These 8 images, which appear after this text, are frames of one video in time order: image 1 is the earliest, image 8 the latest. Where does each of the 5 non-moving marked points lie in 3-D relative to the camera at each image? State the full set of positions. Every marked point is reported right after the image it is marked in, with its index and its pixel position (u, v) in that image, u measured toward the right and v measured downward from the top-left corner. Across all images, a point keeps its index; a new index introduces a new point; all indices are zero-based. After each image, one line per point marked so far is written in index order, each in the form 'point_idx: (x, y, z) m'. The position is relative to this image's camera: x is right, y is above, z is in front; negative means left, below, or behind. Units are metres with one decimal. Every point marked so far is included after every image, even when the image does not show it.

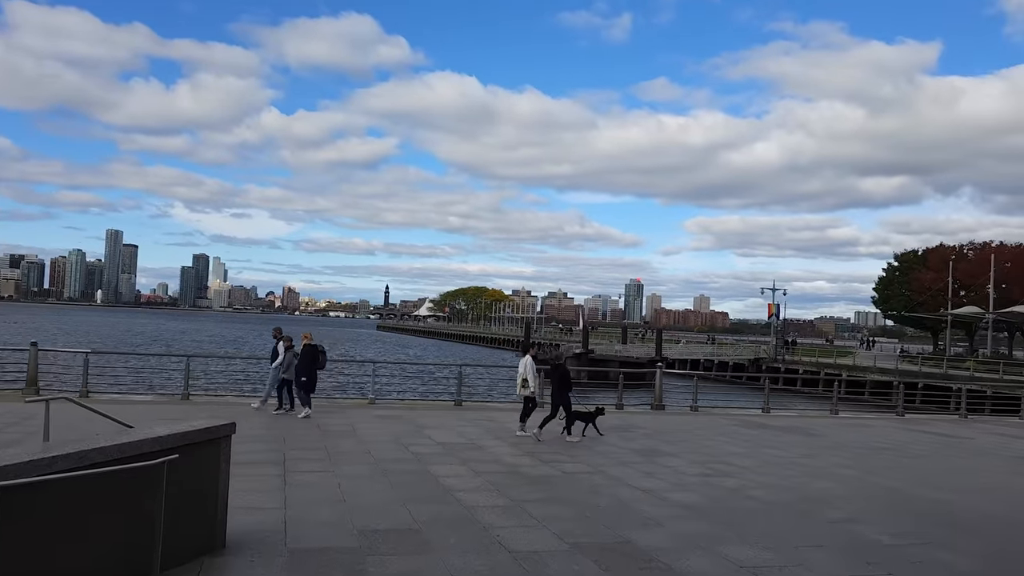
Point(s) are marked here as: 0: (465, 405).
0: (-1.1, -2.7, +19.2) m
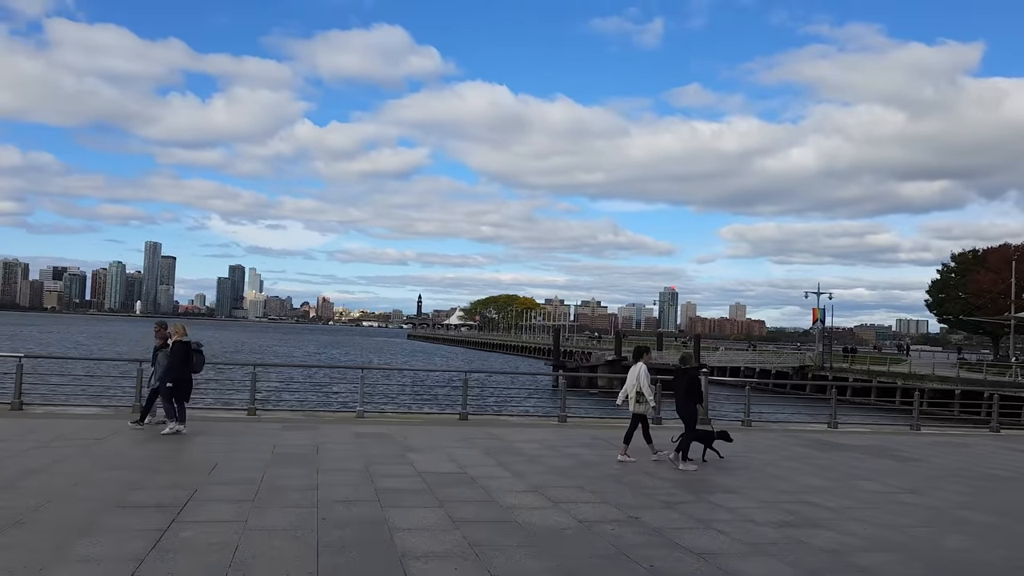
0: (-0.8, -2.5, +16.0) m
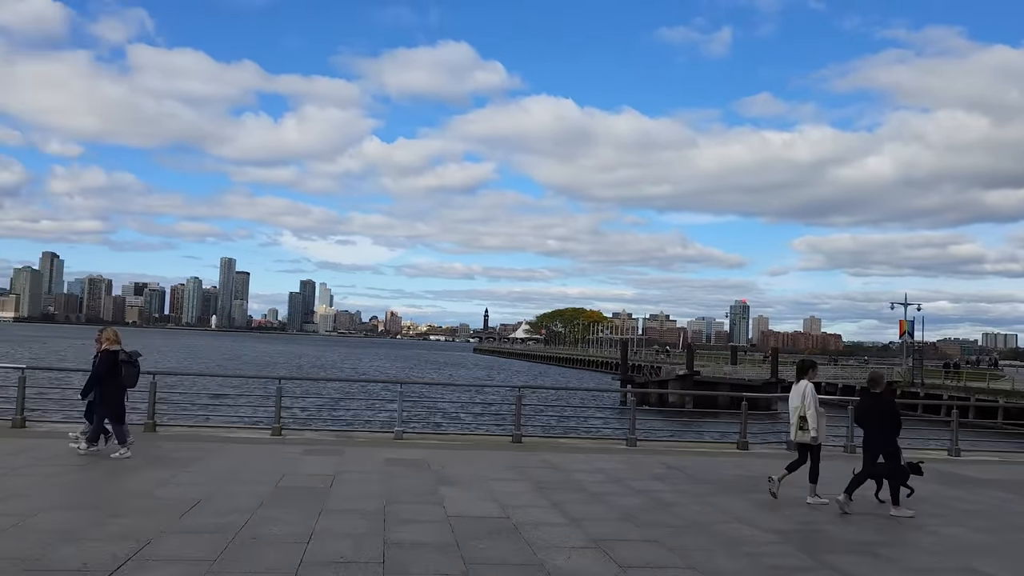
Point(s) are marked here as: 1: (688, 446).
0: (+0.2, -2.5, +13.9) m
1: (+3.1, -2.8, +14.7) m
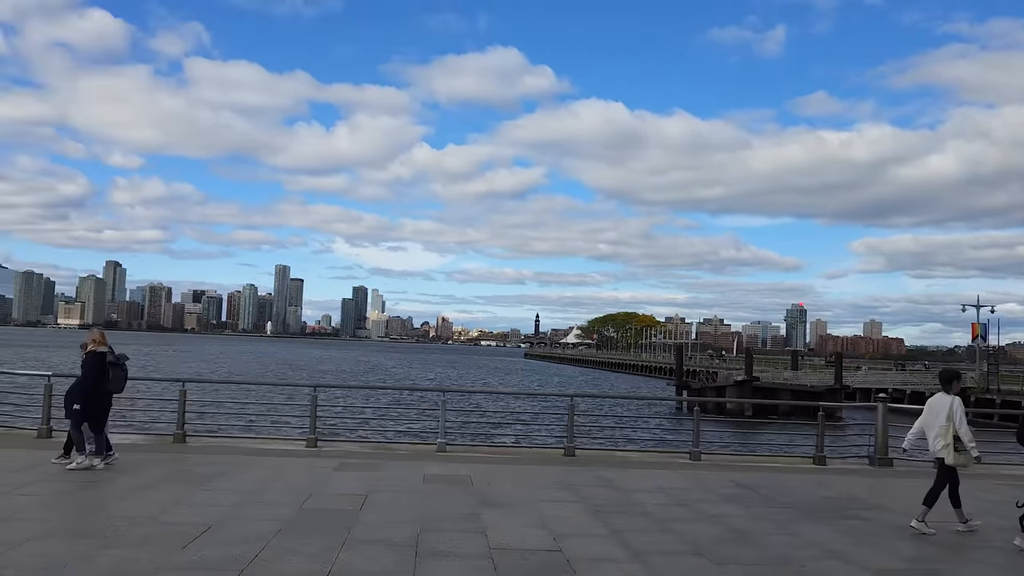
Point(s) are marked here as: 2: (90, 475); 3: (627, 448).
0: (+1.0, -2.5, +12.7) m
1: (+3.9, -2.7, +13.3) m
2: (-4.7, -2.1, +9.4) m
3: (+1.8, -2.5, +13.2) m
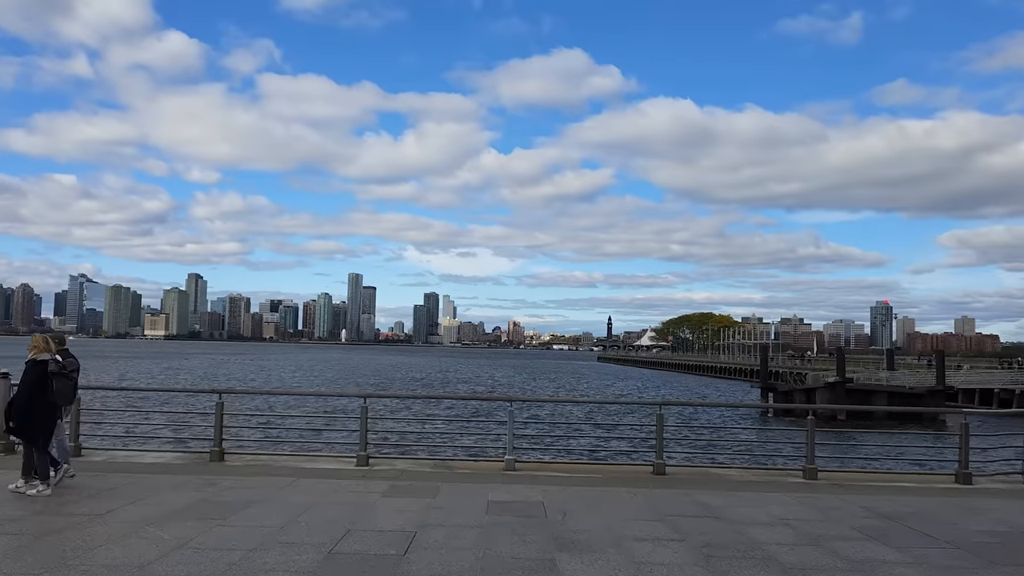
0: (+2.0, -2.4, +10.8) m
1: (+5.0, -2.5, +11.2) m
2: (-4.0, -2.1, +8.0) m
3: (+2.9, -2.4, +11.2) m
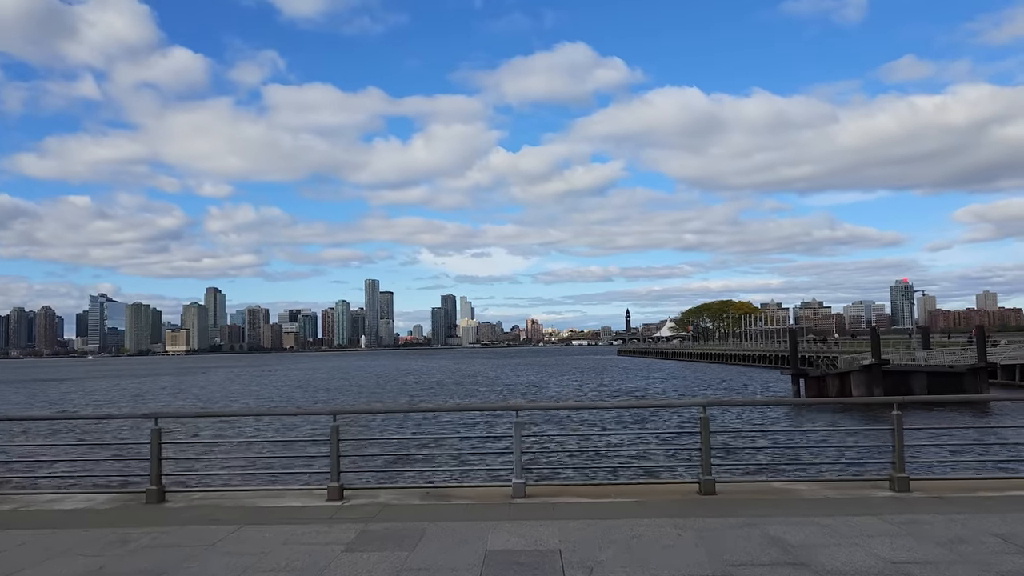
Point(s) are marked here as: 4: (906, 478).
0: (+2.1, -2.1, +8.5) m
1: (+5.1, -2.1, +8.8) m
2: (-3.9, -2.1, +5.8) m
3: (+3.0, -2.0, +8.9) m
4: (+4.1, -2.0, +8.6) m
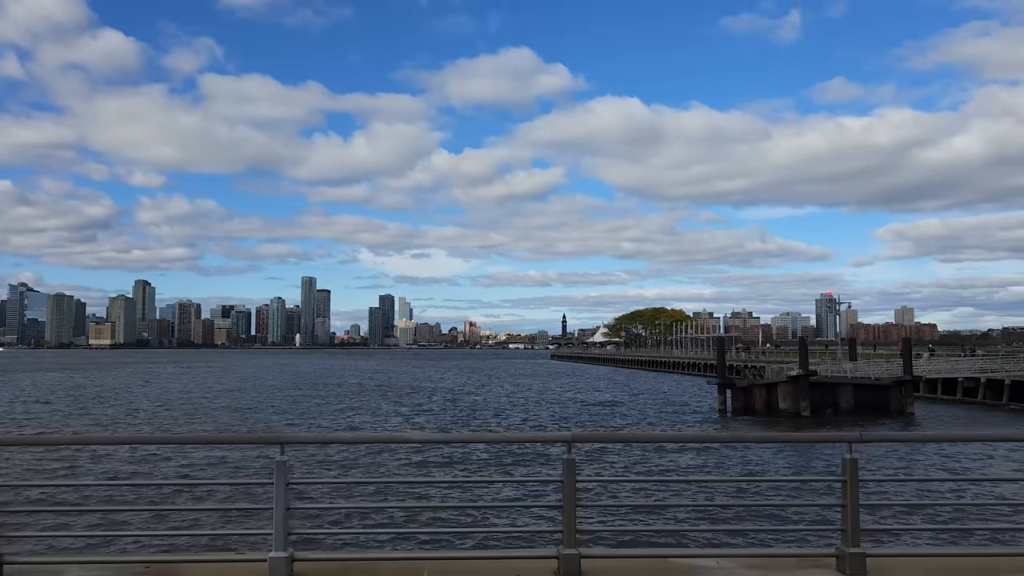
0: (+0.6, -2.0, +6.3) m
1: (+3.5, -2.0, +6.8) m
2: (-5.3, -1.8, +3.2) m
3: (+1.4, -1.9, +6.8) m
4: (+2.5, -1.9, +6.6) m
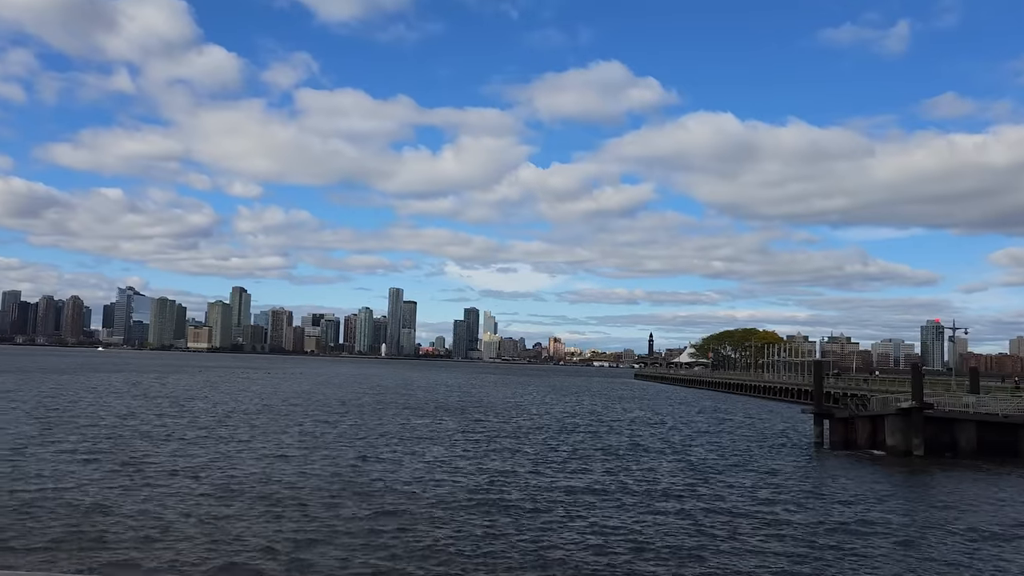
0: (0.0, -1.7, +2.2) m
1: (+3.0, -1.9, +2.4) m
2: (-6.1, -1.3, -0.3) m
3: (+0.9, -1.7, +2.6) m
4: (+2.0, -1.7, +2.3) m
